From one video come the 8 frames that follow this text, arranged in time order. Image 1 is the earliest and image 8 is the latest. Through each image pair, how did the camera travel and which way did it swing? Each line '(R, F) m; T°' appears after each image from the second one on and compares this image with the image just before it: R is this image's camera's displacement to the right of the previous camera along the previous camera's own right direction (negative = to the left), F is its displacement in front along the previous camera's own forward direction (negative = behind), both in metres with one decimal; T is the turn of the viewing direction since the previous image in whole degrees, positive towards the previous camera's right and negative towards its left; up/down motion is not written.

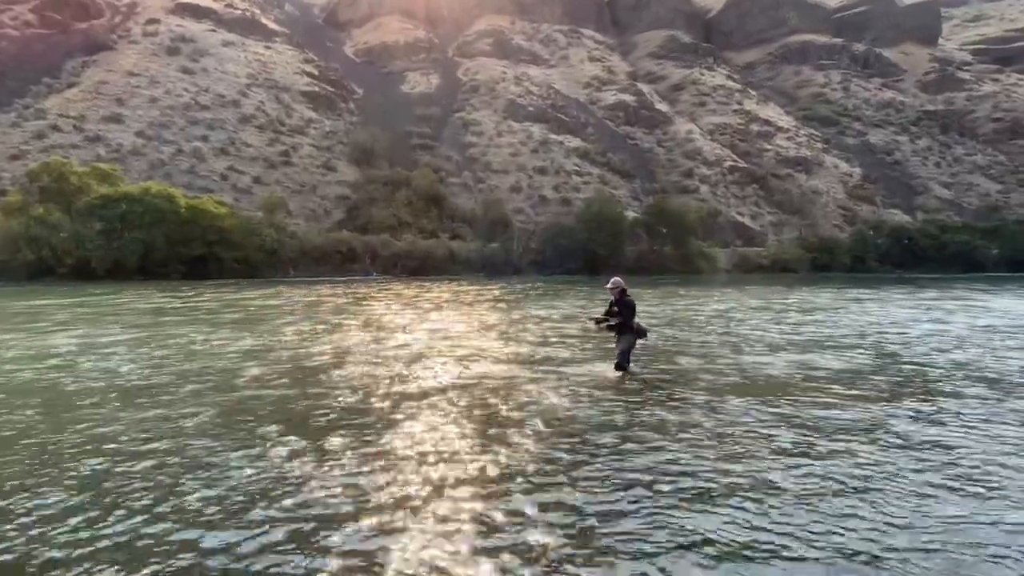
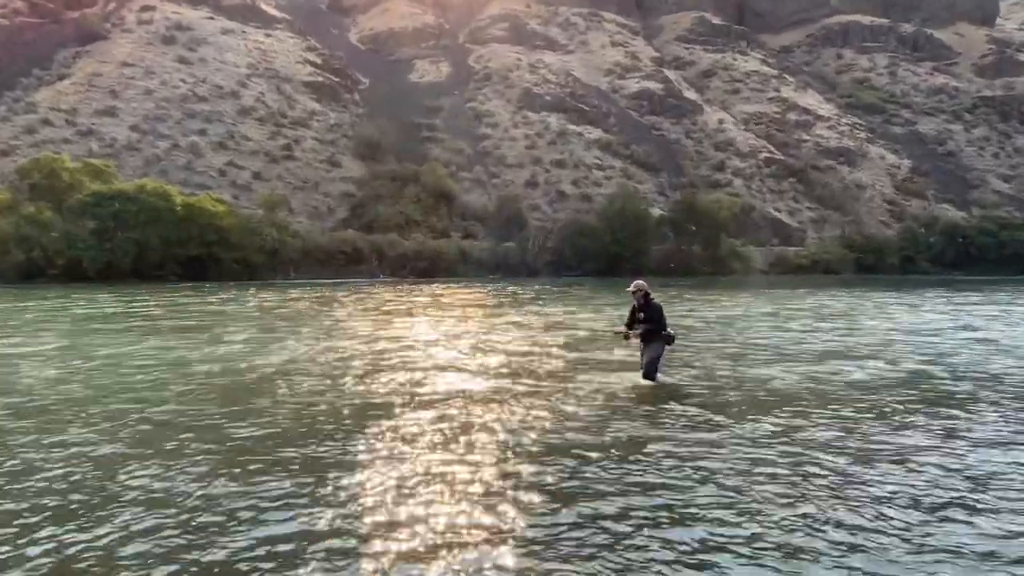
(+1.5, +4.3) m; -3°
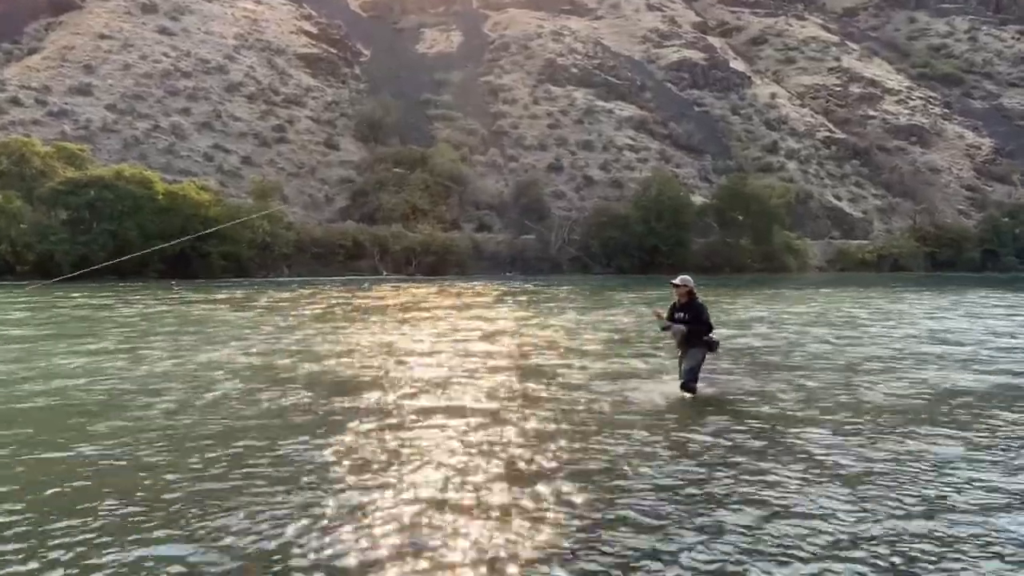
(+1.0, +6.8) m; -2°
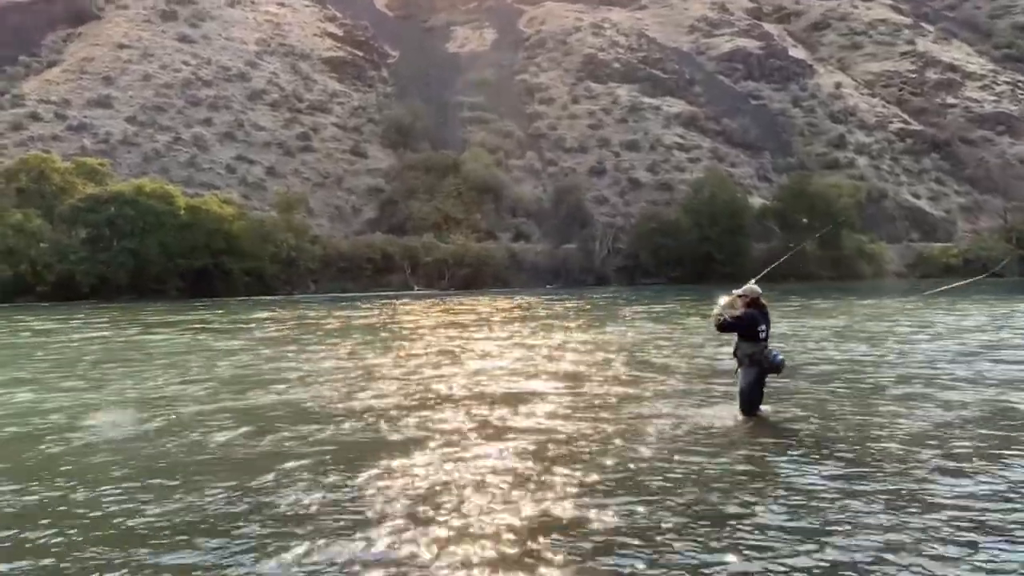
(+1.2, +4.0) m; -4°
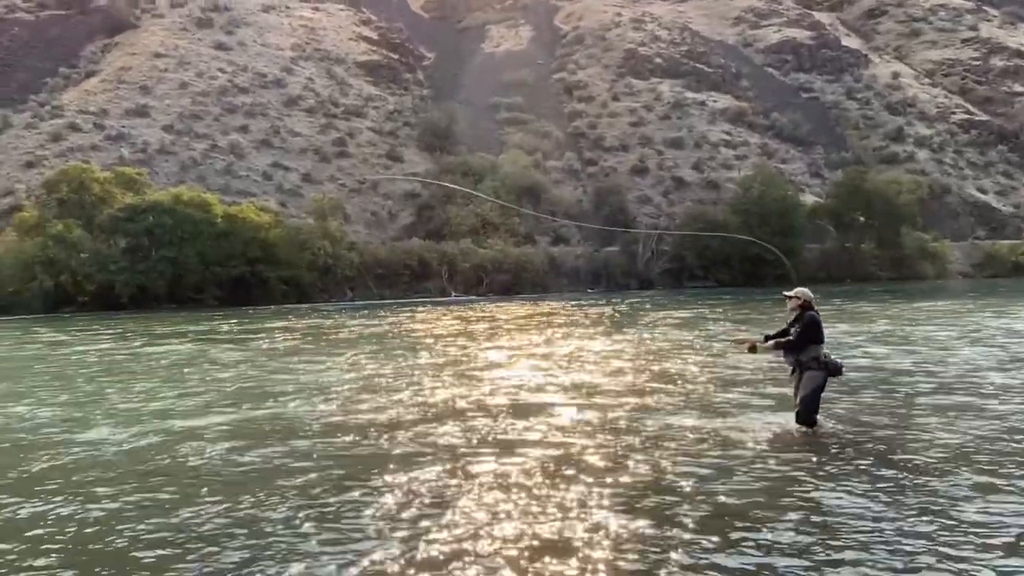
(+0.8, +1.5) m; -4°
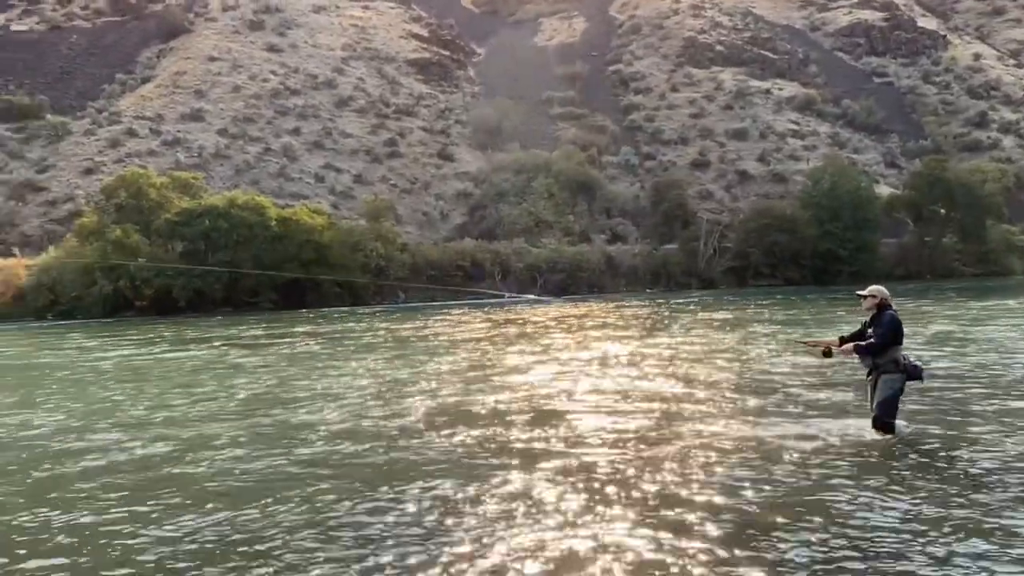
(+0.8, +1.4) m; -5°
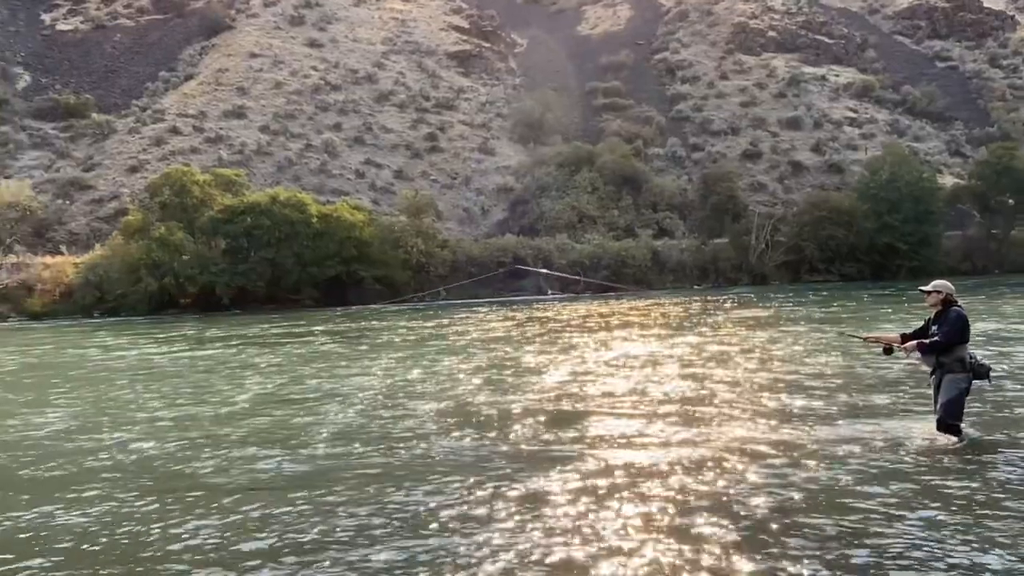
(+0.6, +1.1) m; -4°
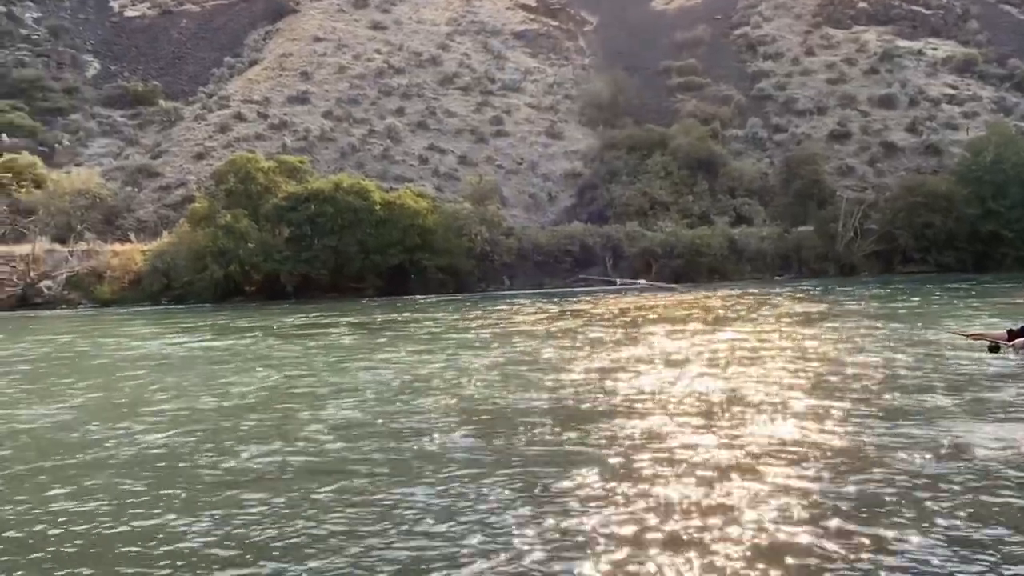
(+0.6, +1.9) m; -5°
